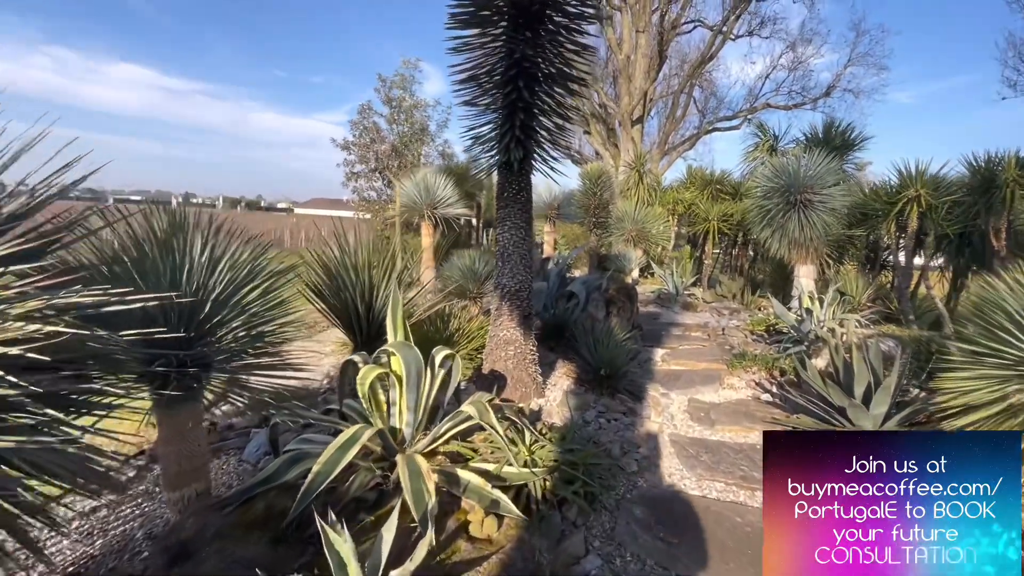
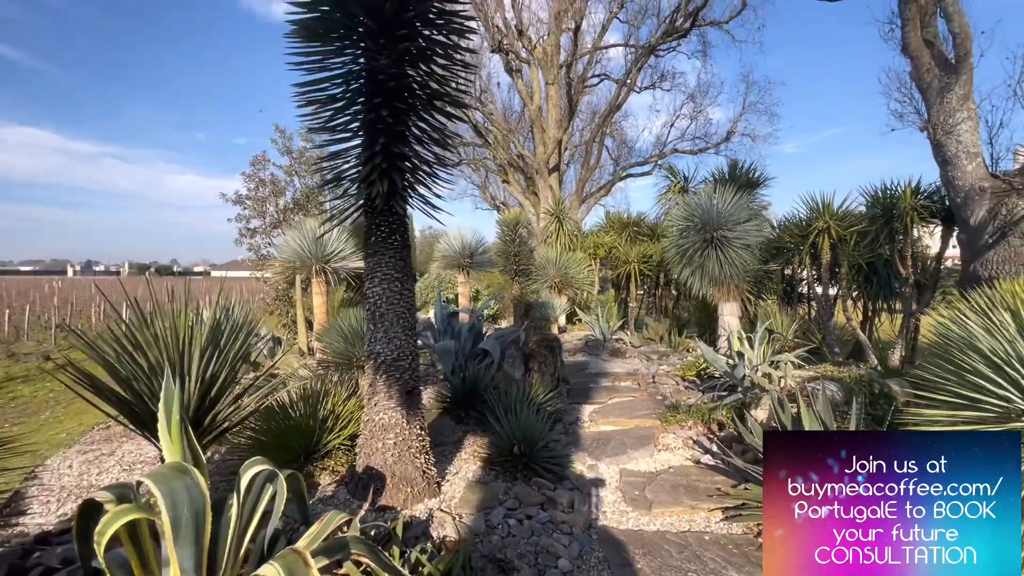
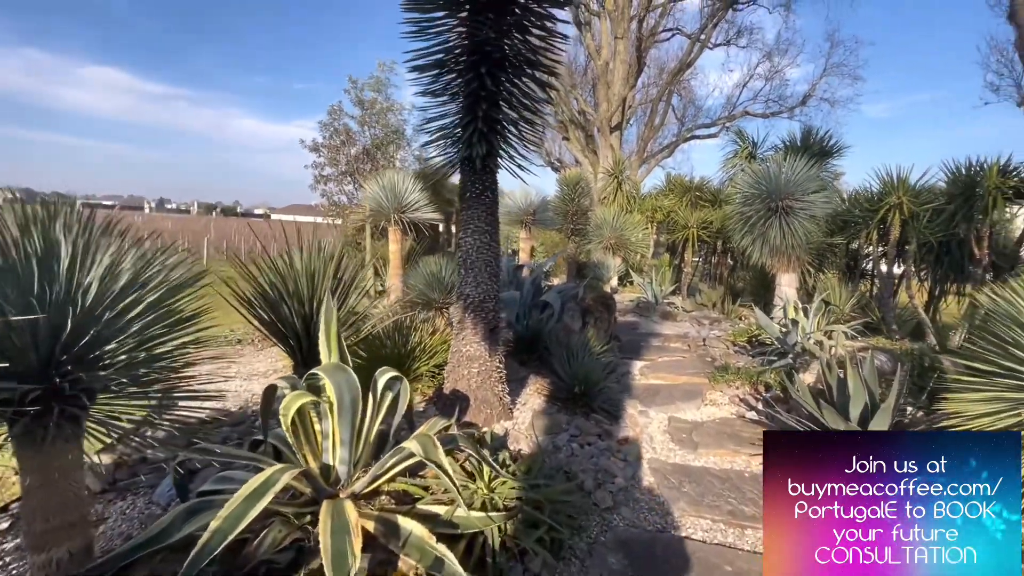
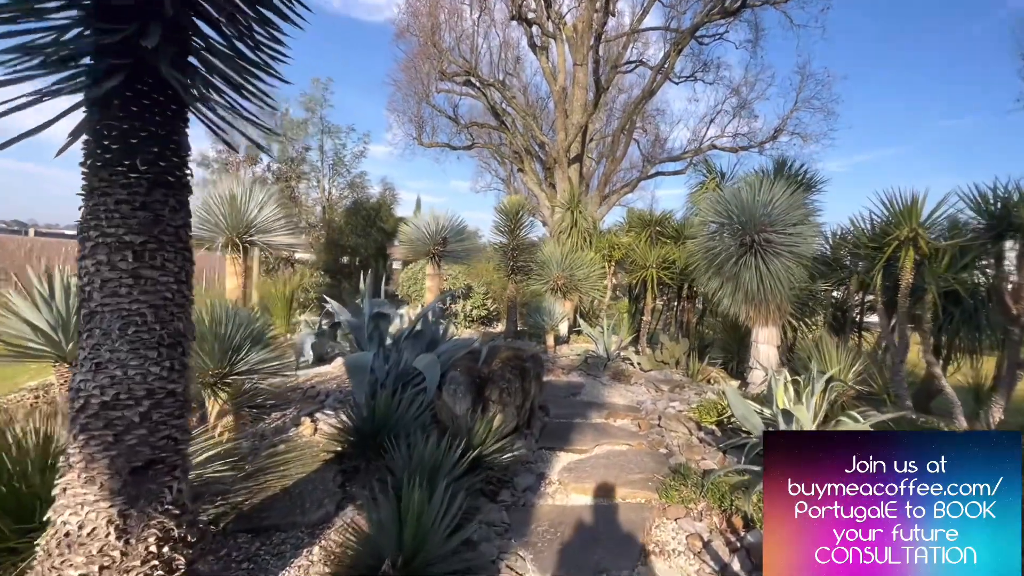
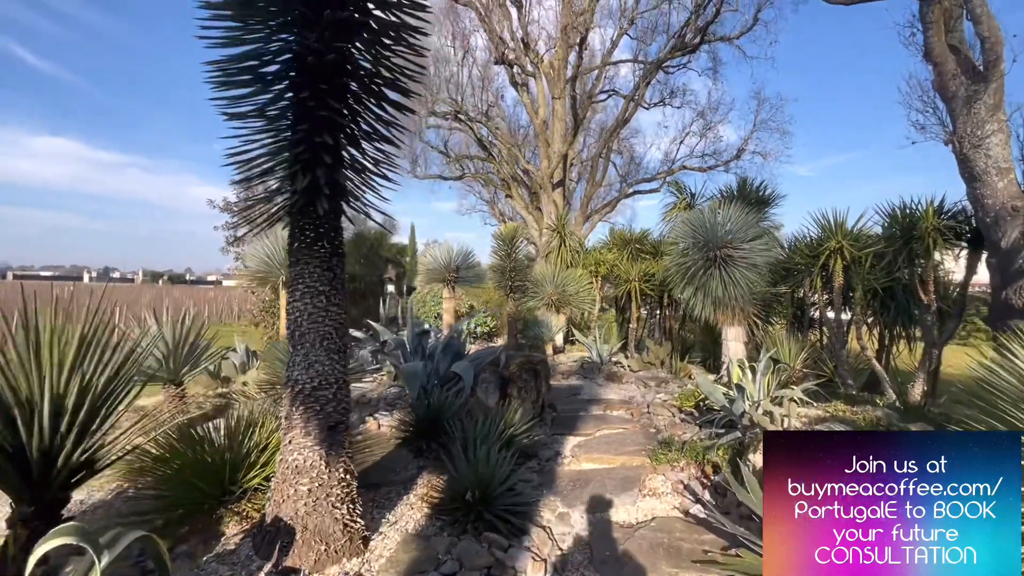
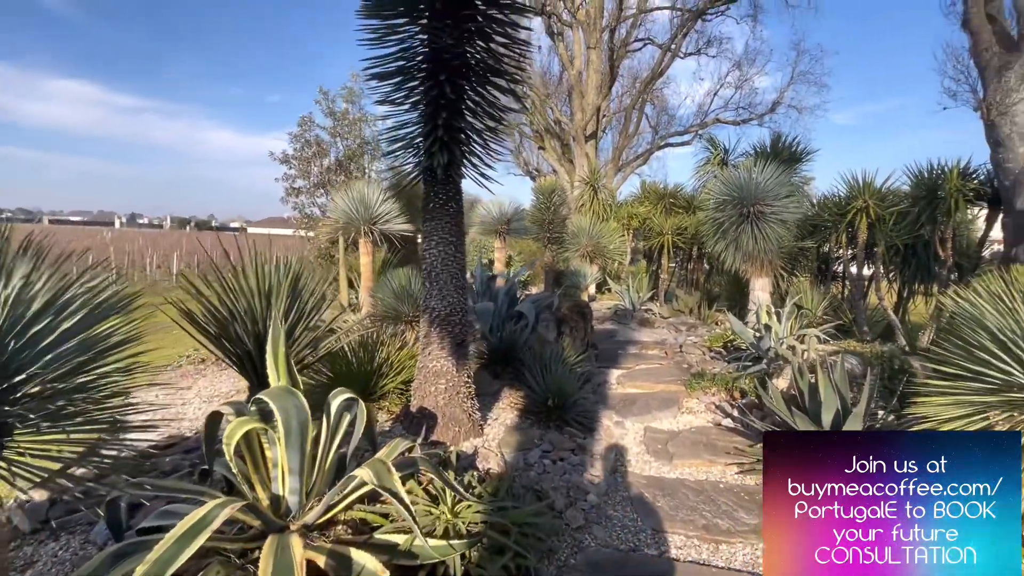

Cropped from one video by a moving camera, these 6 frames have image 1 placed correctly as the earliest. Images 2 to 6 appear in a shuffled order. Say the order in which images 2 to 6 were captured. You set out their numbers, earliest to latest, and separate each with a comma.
3, 6, 2, 5, 4
